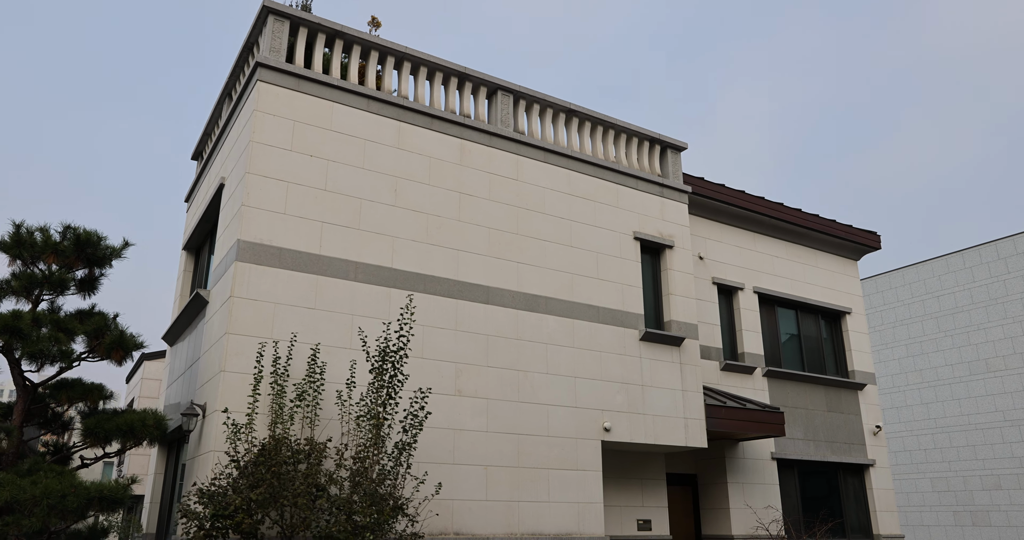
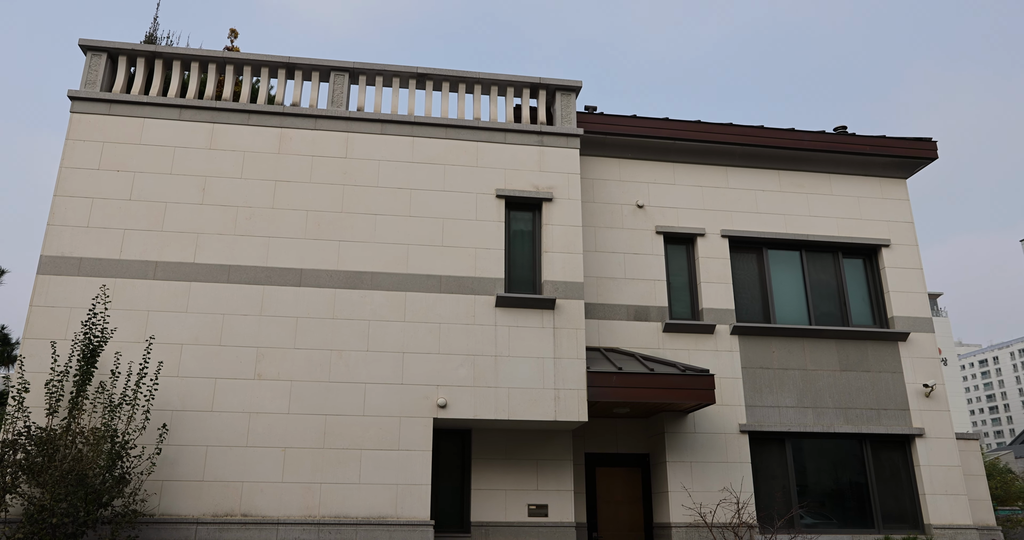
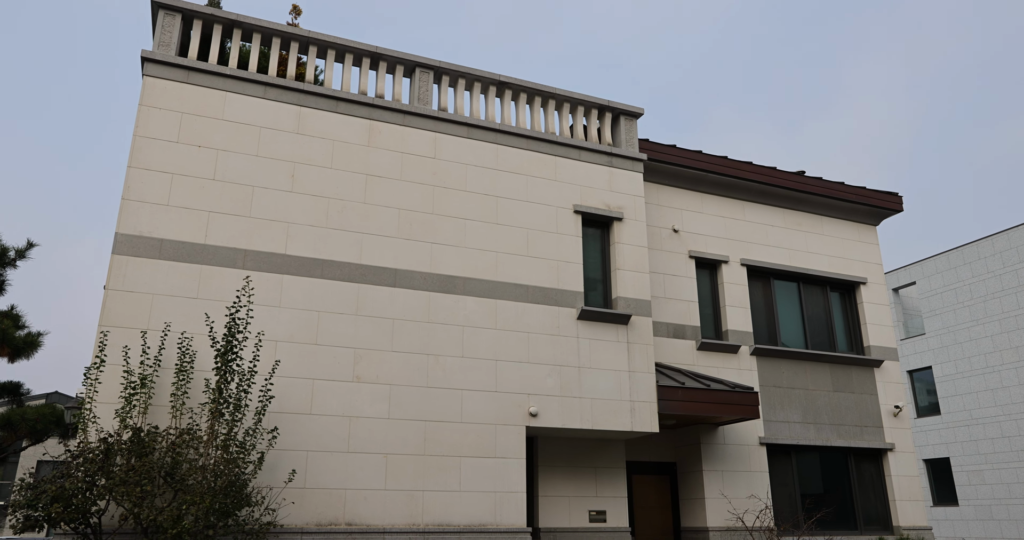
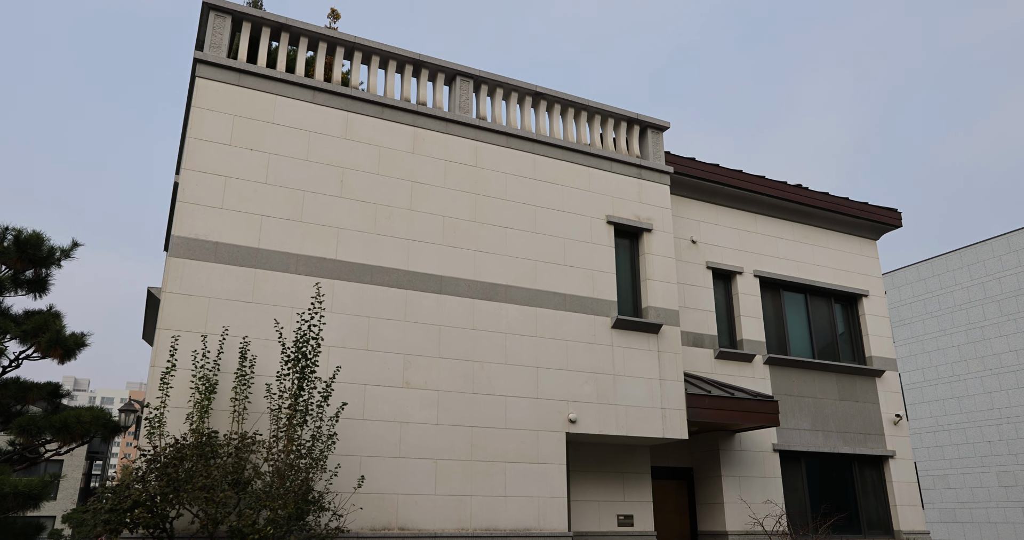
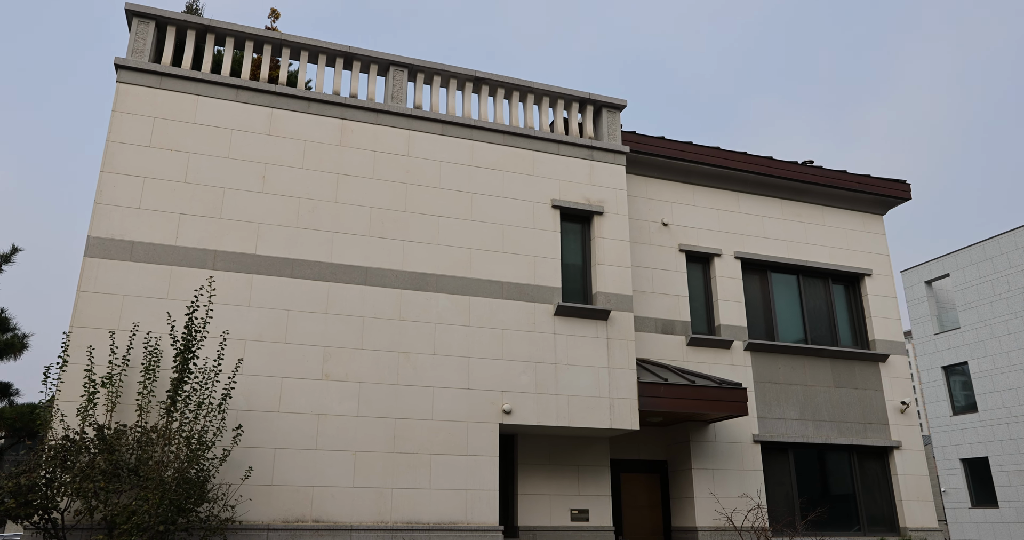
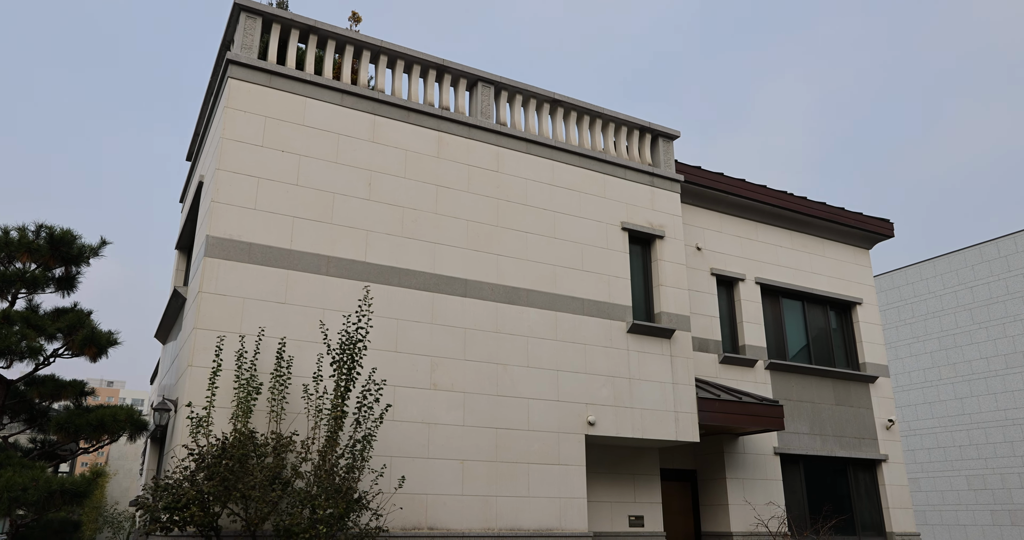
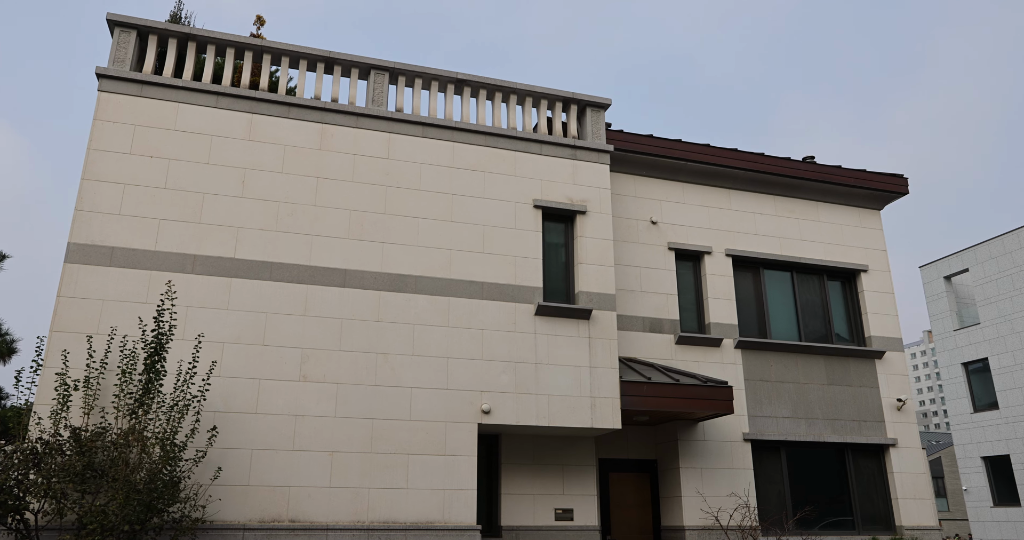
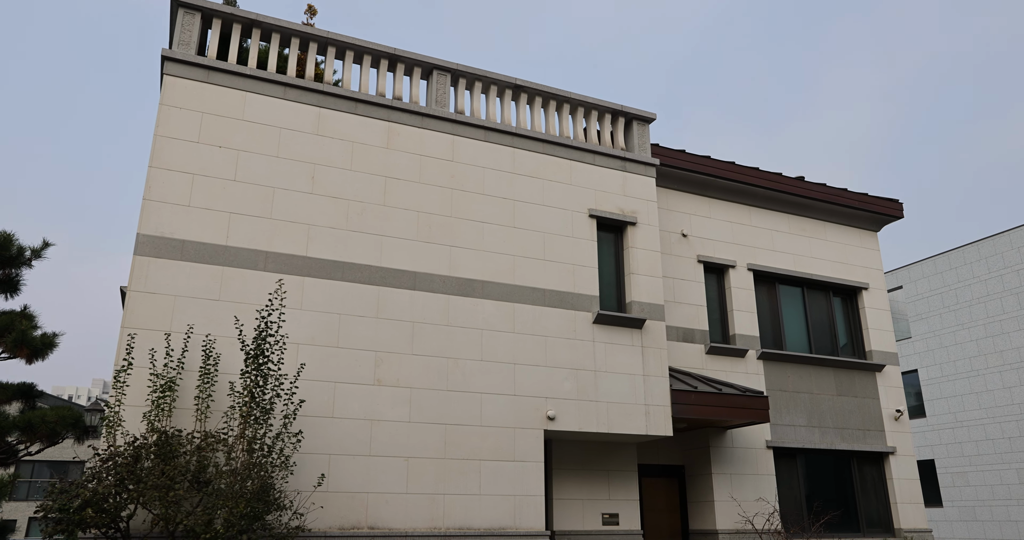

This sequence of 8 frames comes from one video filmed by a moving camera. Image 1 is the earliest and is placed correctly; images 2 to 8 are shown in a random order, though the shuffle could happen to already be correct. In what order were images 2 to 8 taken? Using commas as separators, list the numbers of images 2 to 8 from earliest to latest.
6, 4, 8, 3, 5, 7, 2
